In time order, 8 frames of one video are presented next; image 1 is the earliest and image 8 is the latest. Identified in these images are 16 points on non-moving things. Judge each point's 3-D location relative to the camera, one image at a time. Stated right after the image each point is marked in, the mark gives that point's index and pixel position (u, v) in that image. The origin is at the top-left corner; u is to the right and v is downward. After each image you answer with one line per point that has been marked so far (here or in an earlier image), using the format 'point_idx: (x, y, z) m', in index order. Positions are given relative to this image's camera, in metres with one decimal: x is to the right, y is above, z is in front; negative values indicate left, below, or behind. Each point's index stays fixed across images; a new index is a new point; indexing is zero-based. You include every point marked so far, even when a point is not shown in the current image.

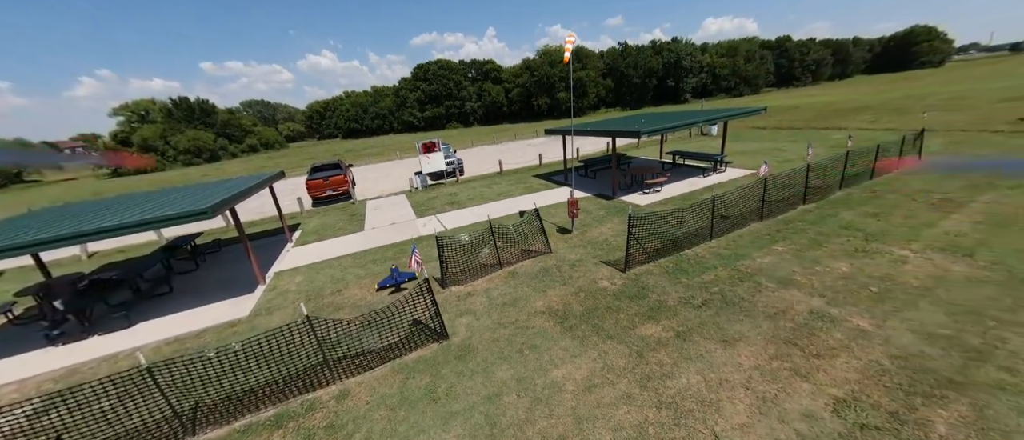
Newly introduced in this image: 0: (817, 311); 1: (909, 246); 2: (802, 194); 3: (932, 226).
0: (+5.2, -1.5, +5.5) m
1: (+8.6, -0.5, +7.0) m
2: (+8.9, +0.8, +10.0) m
3: (+10.0, -0.1, +7.7) m
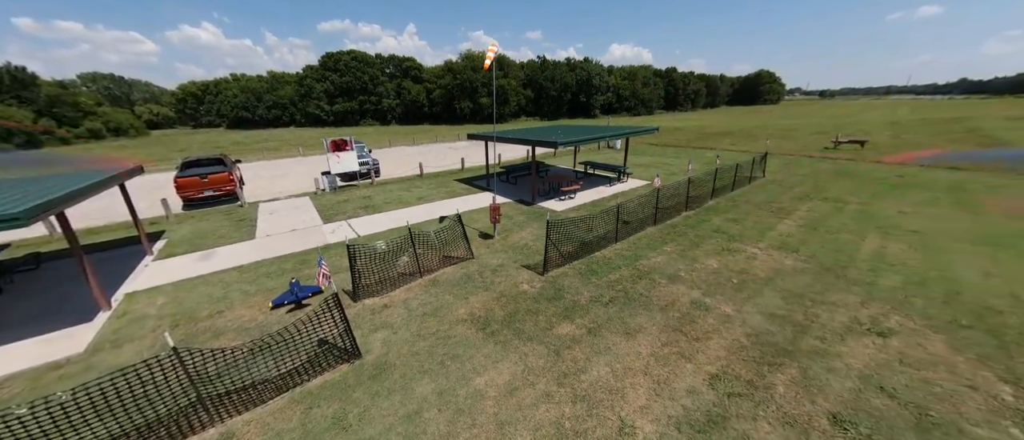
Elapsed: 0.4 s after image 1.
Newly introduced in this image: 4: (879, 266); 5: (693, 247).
0: (+3.7, -1.6, +6.6) m
1: (+6.7, -0.7, +8.8) m
2: (+6.3, +0.7, +11.8) m
3: (+7.9, -0.3, +9.9) m
4: (+8.5, -1.1, +7.5) m
5: (+4.9, -0.7, +8.9) m
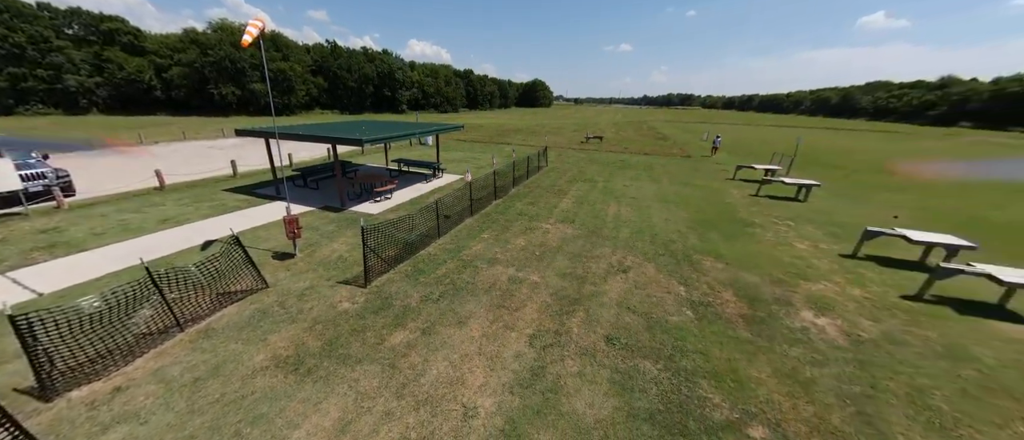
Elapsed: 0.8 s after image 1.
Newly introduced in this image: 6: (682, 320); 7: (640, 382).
0: (0.0, -1.3, +7.6) m
1: (+1.2, 0.0, +11.0) m
2: (-0.8, +1.1, +13.3) m
3: (+1.7, +0.5, +12.5) m
4: (+3.5, -0.1, +10.8) m
5: (-0.2, -0.3, +10.1) m
6: (+3.2, -1.9, +6.2) m
7: (+1.9, -2.4, +4.8) m
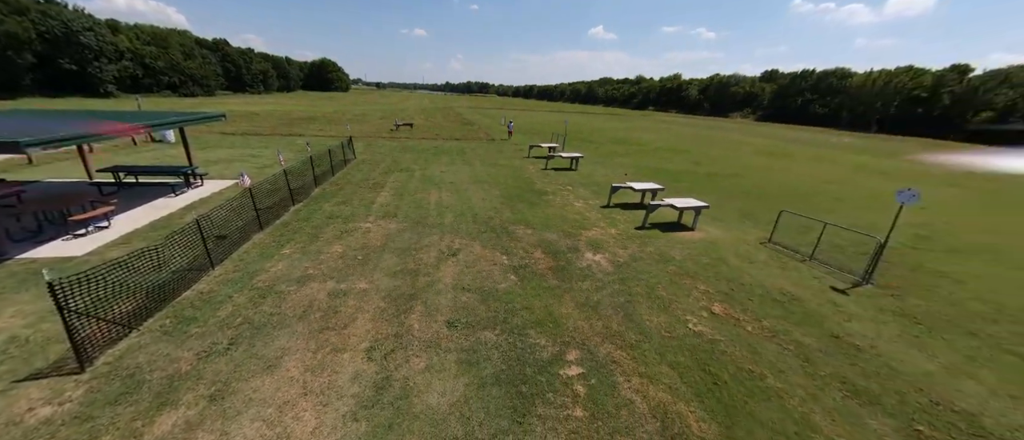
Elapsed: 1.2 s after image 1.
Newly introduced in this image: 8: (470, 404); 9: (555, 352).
0: (-3.6, -1.4, +6.6) m
1: (-4.5, 0.0, +10.0) m
2: (-7.5, +0.8, +11.0) m
3: (-4.9, +0.6, +11.5) m
4: (-2.4, +0.3, +11.0) m
5: (-5.3, -0.5, +8.6) m
6: (-0.1, -1.4, +7.0) m
7: (-0.5, -2.1, +5.2) m
8: (-0.6, -2.4, +4.2) m
9: (+0.7, -2.1, +5.3) m
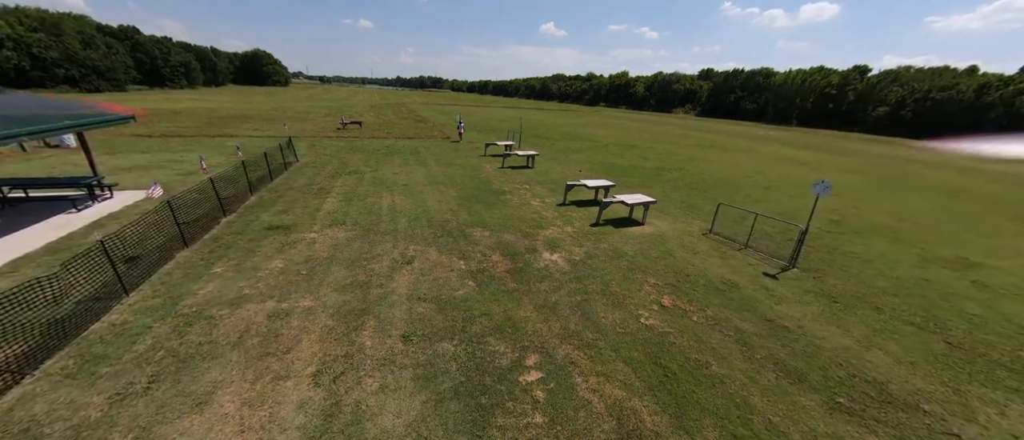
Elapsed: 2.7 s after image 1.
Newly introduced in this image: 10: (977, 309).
0: (-4.4, -1.7, +6.0) m
1: (-5.7, -0.2, +9.3) m
2: (-8.9, +0.4, +9.9) m
3: (-6.4, +0.4, +10.7) m
4: (-3.8, +0.2, +10.6) m
5: (-6.3, -0.8, +7.8) m
6: (-1.0, -1.5, +6.9) m
7: (-1.1, -2.3, +5.0) m
8: (-1.1, -2.6, +4.1) m
9: (0.0, -2.2, +5.2) m
10: (+10.7, -2.0, +7.4) m
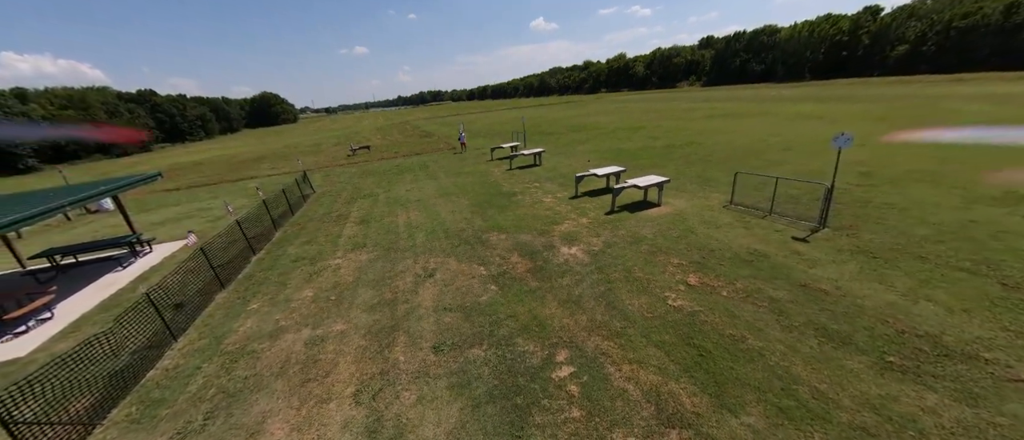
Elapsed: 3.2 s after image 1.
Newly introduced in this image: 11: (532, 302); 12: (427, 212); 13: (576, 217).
0: (-3.9, -2.3, +6.3) m
1: (-5.2, -1.0, +9.7) m
2: (-8.5, -0.8, +10.4) m
3: (-5.9, -0.5, +11.1) m
4: (-3.4, -0.4, +10.8) m
5: (-5.8, -1.7, +8.2) m
6: (-0.5, -1.6, +6.9) m
7: (-0.6, -2.4, +5.1) m
8: (-0.6, -2.7, +4.2) m
9: (+0.5, -2.2, +5.3) m
10: (+11.1, -0.5, +6.9) m
11: (+0.4, -1.7, +6.6) m
12: (-3.3, +0.3, +12.6) m
13: (+2.1, +0.1, +10.7) m
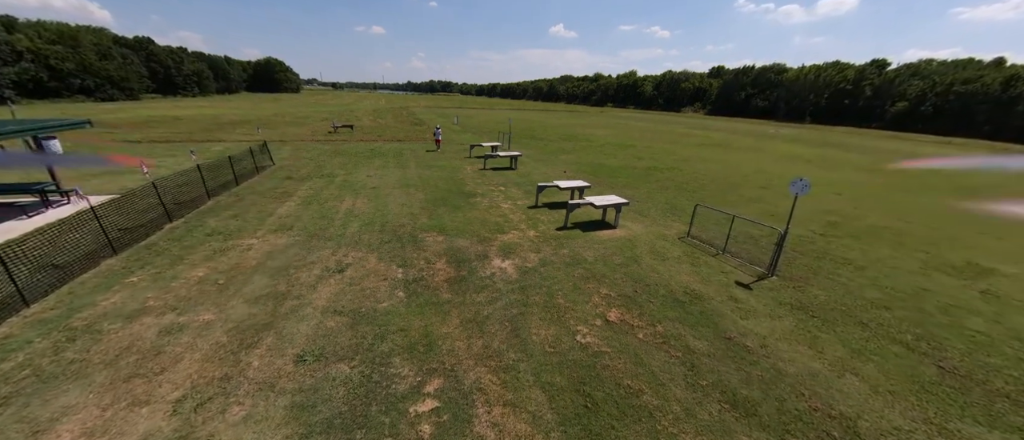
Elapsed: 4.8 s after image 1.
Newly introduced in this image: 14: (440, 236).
0: (-5.8, -1.8, +5.5) m
1: (-7.0, -0.4, +8.9) m
2: (-10.2, +0.3, +9.6) m
3: (-7.6, +0.2, +10.3) m
4: (-5.1, 0.0, +10.1) m
5: (-7.7, -1.0, +7.4) m
6: (-2.3, -1.6, +6.3) m
7: (-2.5, -2.3, +4.4) m
8: (-2.5, -2.6, +3.5) m
9: (-1.4, -2.3, +4.6) m
10: (+9.3, -2.1, +6.4) m
11: (-1.5, -1.8, +5.9) m
12: (-5.0, +0.7, +11.9) m
13: (+0.4, -0.3, +10.0) m
14: (-2.1, -0.5, +9.2) m
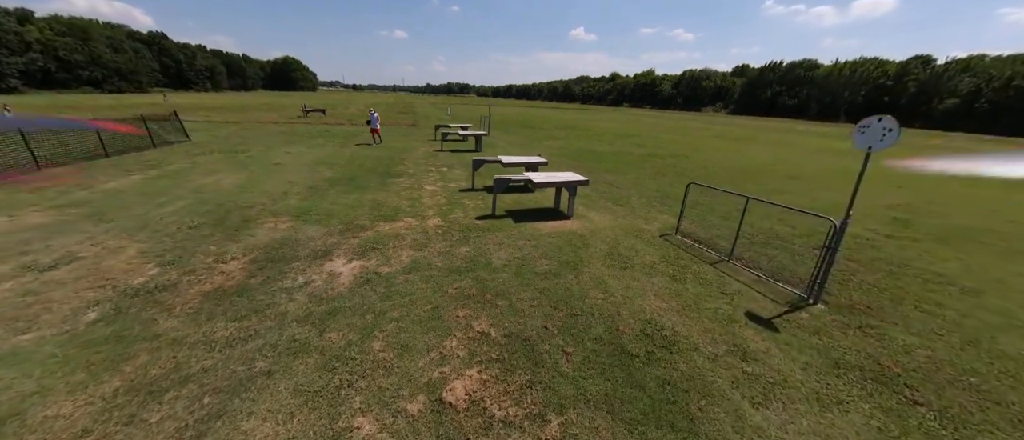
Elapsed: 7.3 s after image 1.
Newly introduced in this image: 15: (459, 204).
0: (-8.2, -1.2, +2.6) m
1: (-9.2, +0.2, +6.0) m
2: (-12.3, +0.9, +6.9) m
3: (-9.6, +0.8, +7.5) m
4: (-7.1, +0.5, +7.1) m
5: (-9.9, -0.4, +4.6) m
6: (-4.6, -1.2, +3.2) m
7: (-4.9, -1.8, +1.3) m
8: (-5.0, -2.1, +0.4) m
9: (-3.8, -1.9, +1.5) m
10: (+7.0, -1.9, +2.8) m
11: (-3.8, -1.3, +2.8) m
12: (-6.9, +1.2, +8.9) m
13: (-1.7, +0.1, +6.8) m
14: (-4.2, 0.0, +6.2) m
15: (-1.2, +0.4, +7.5) m
